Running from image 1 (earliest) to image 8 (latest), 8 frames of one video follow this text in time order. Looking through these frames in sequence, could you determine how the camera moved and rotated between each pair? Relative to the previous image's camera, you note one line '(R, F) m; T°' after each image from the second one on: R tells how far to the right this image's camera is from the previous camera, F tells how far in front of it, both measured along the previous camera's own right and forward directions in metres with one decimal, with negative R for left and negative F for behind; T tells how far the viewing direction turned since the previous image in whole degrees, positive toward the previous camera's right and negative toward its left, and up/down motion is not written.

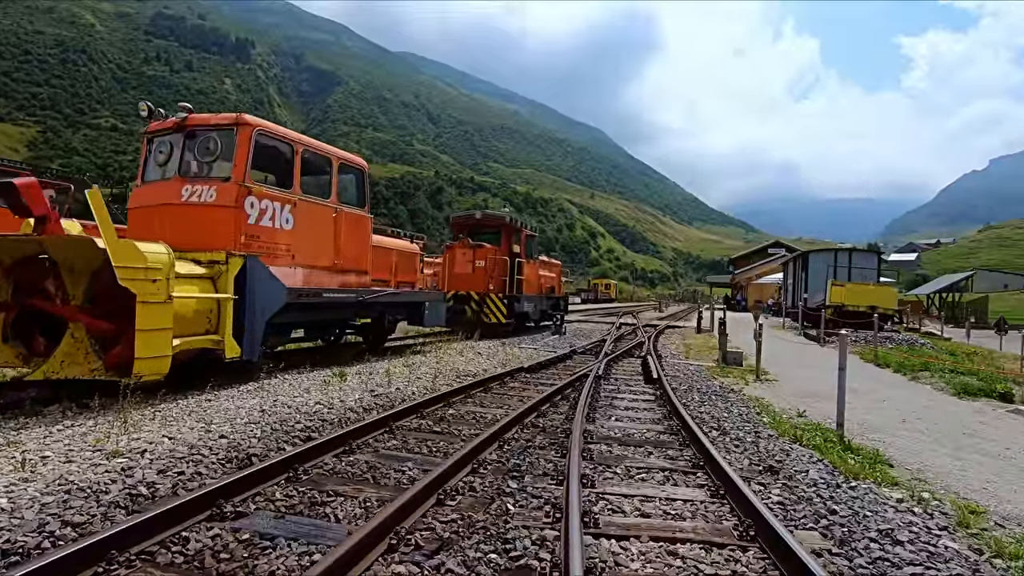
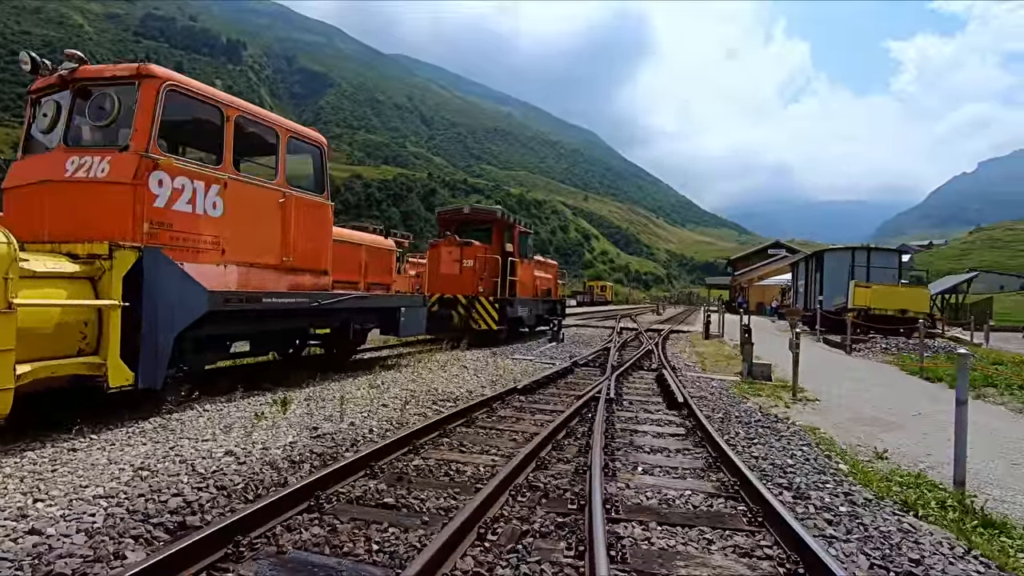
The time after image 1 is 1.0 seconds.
(+0.1, +2.2) m; +1°
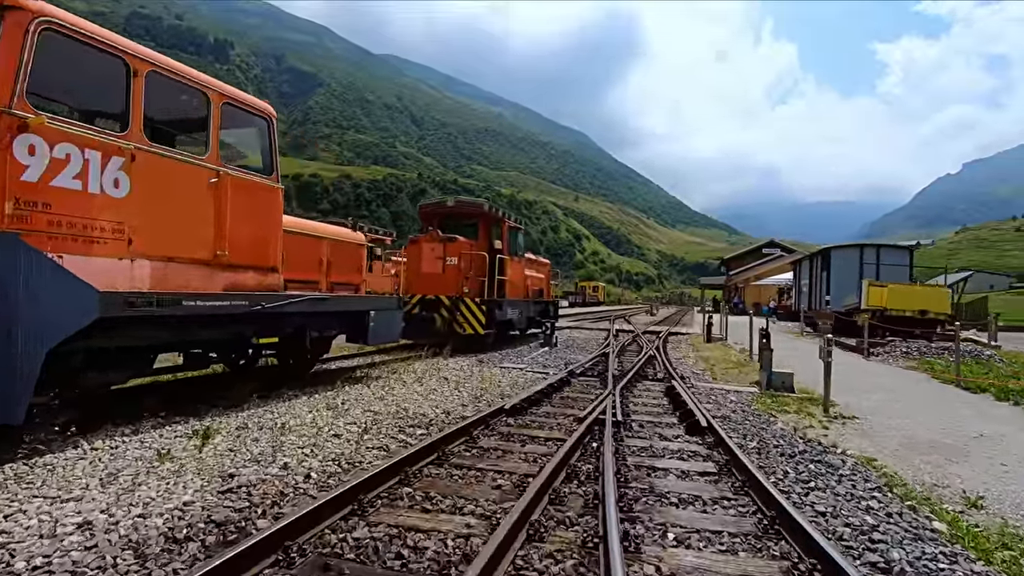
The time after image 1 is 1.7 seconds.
(+0.1, +1.6) m; +1°
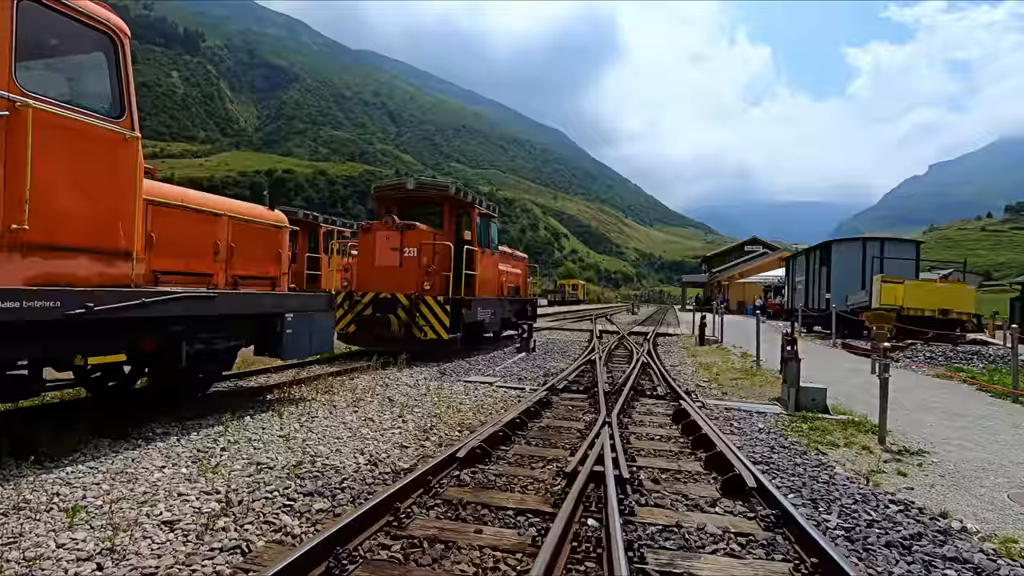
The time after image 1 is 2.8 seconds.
(+0.2, +2.5) m; +2°
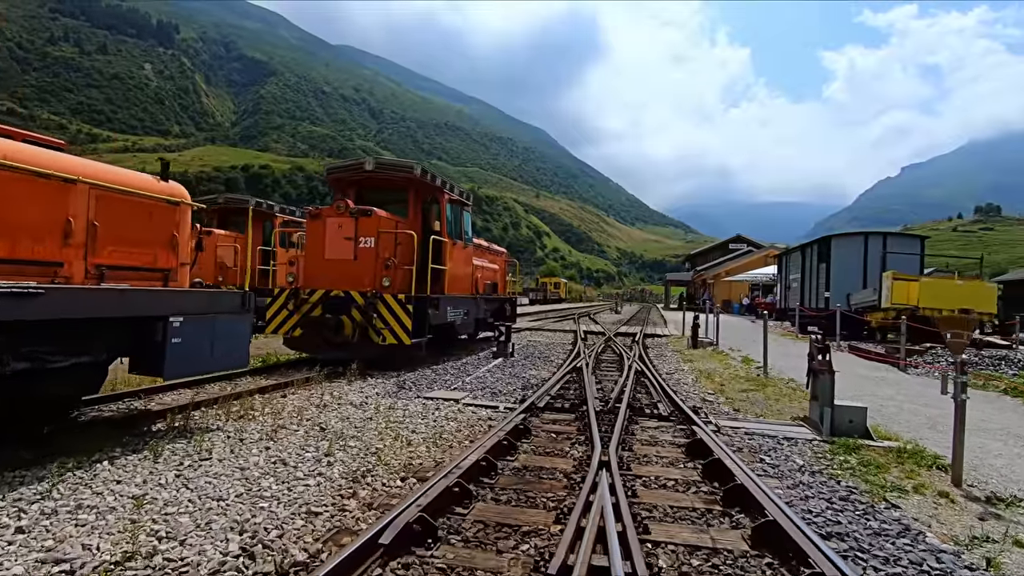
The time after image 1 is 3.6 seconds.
(+0.2, +1.9) m; +2°
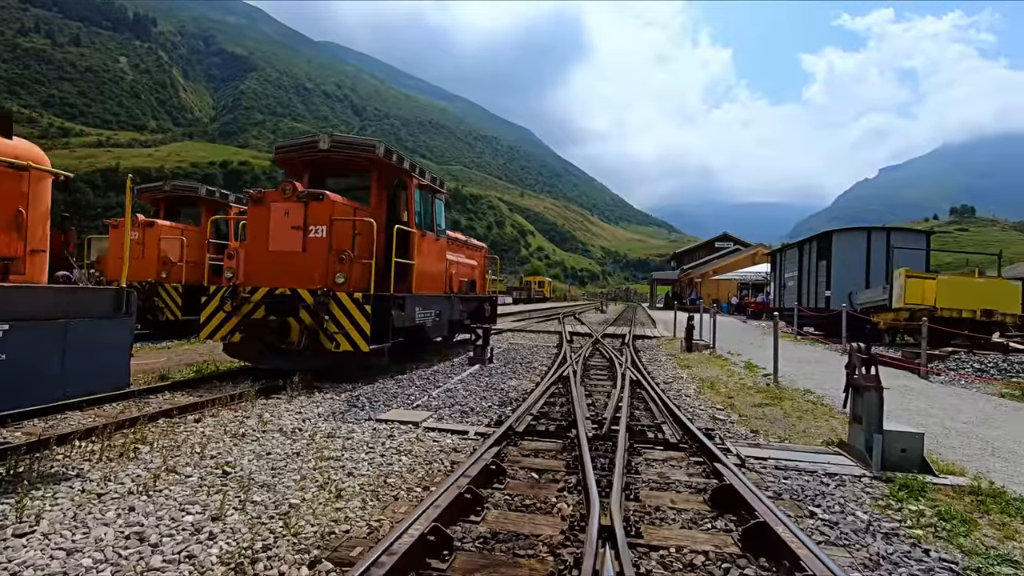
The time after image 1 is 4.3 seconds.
(+0.1, +1.6) m; +2°
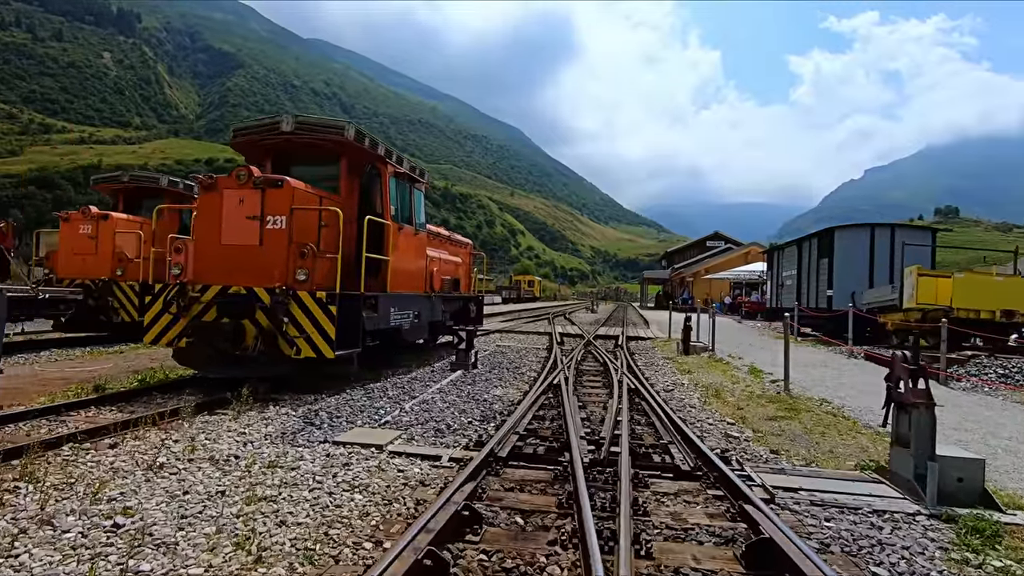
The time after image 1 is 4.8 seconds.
(+0.1, +1.1) m; +1°
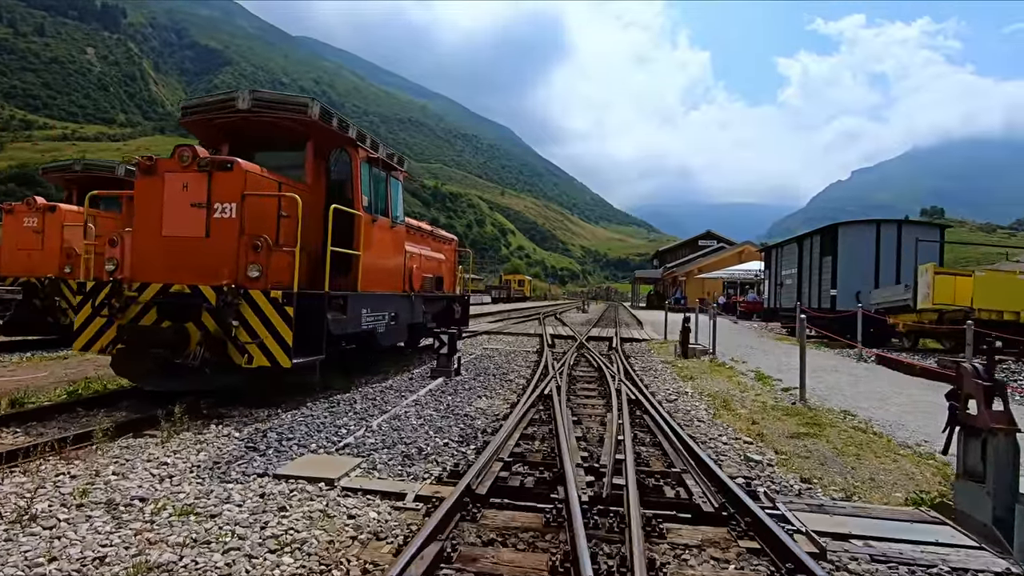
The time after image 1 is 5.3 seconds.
(+0.1, +1.1) m; +1°
